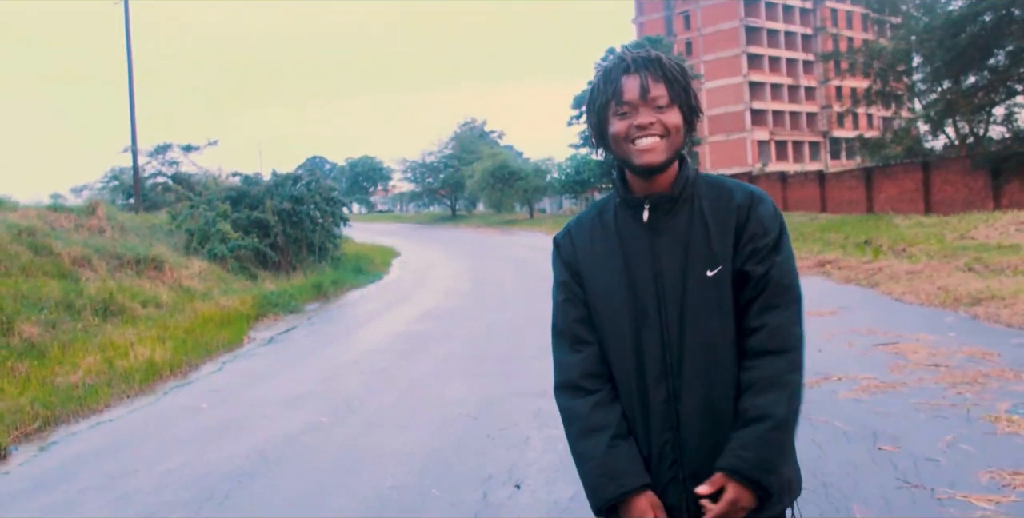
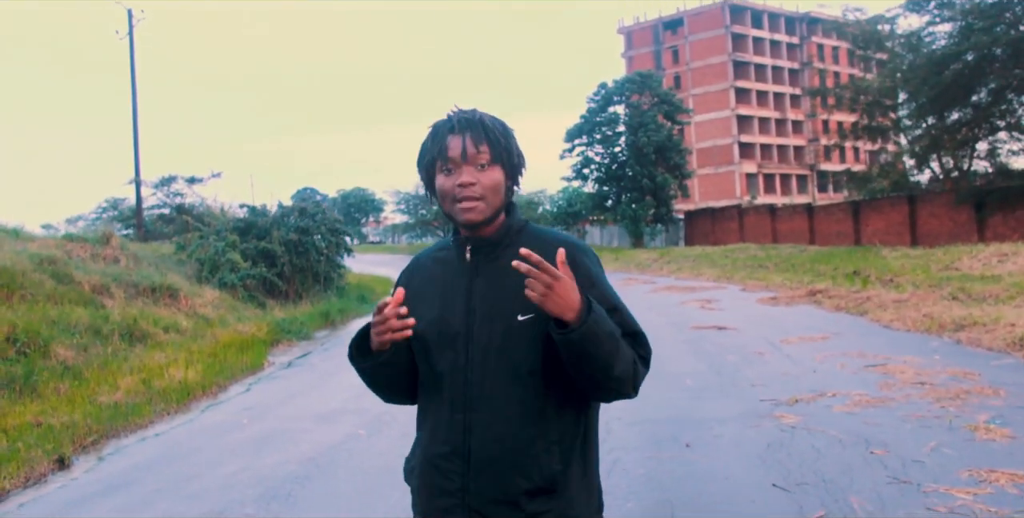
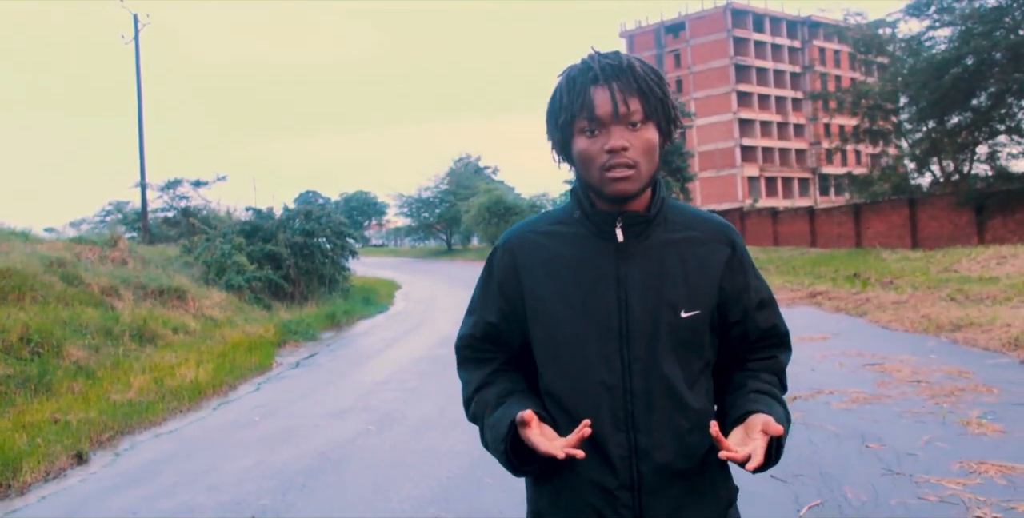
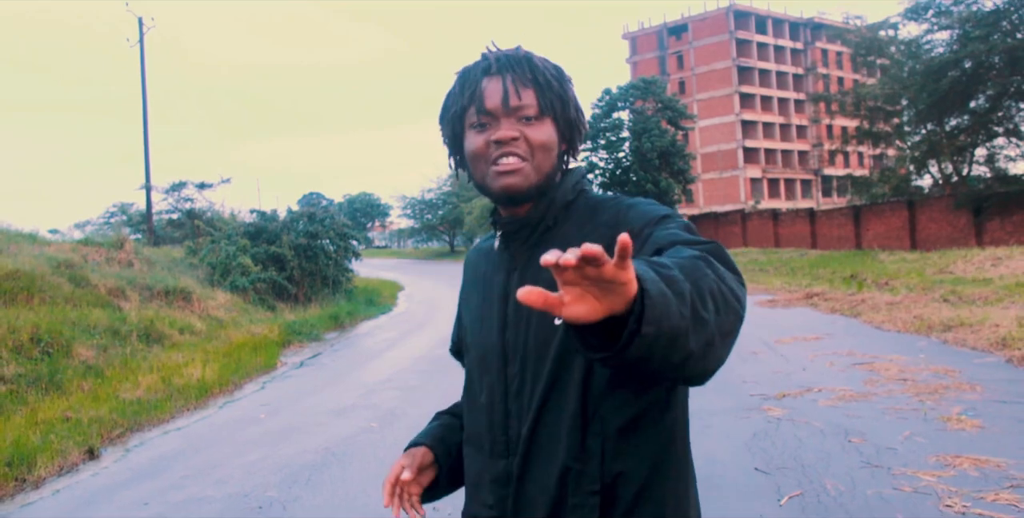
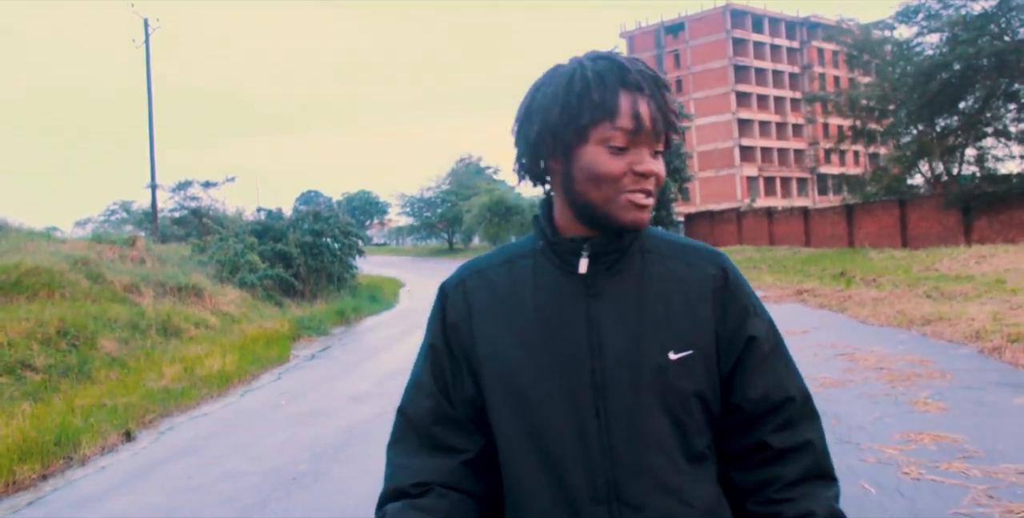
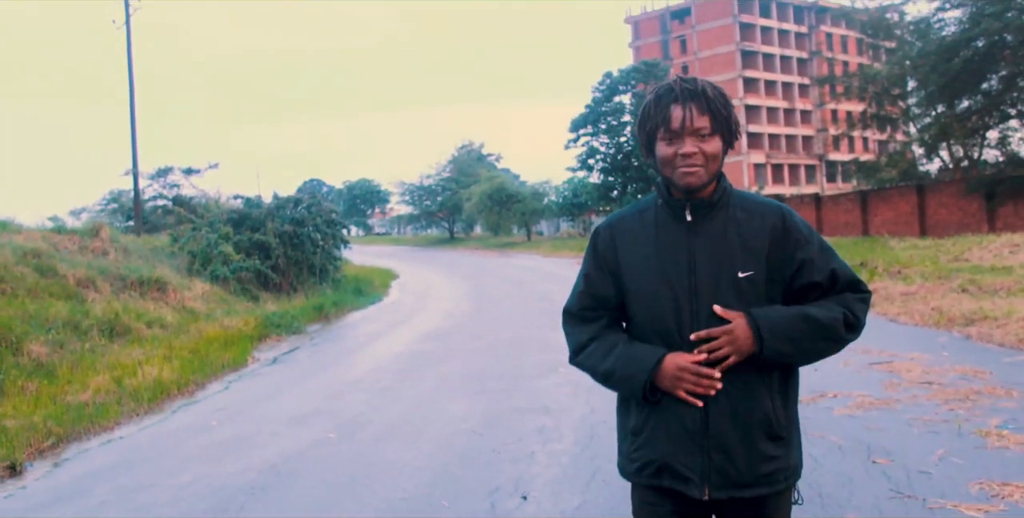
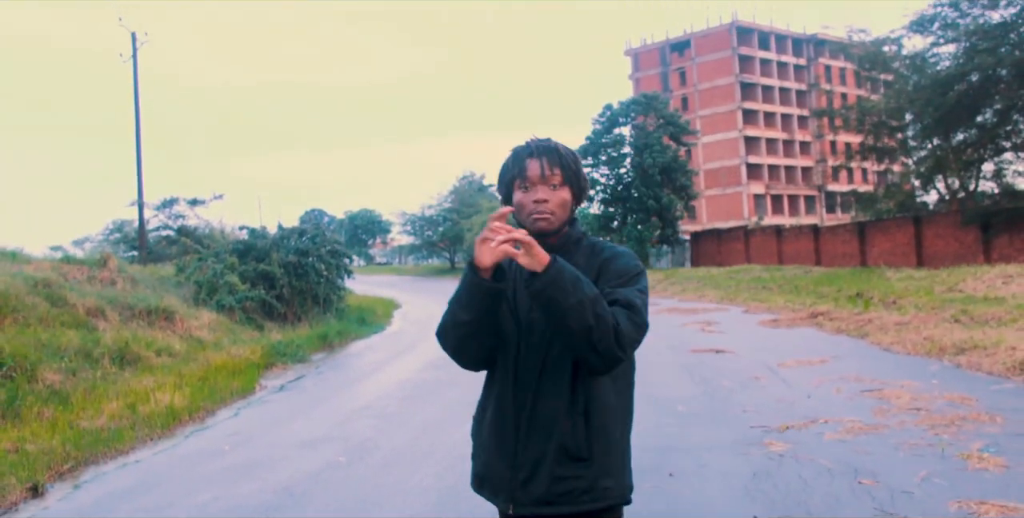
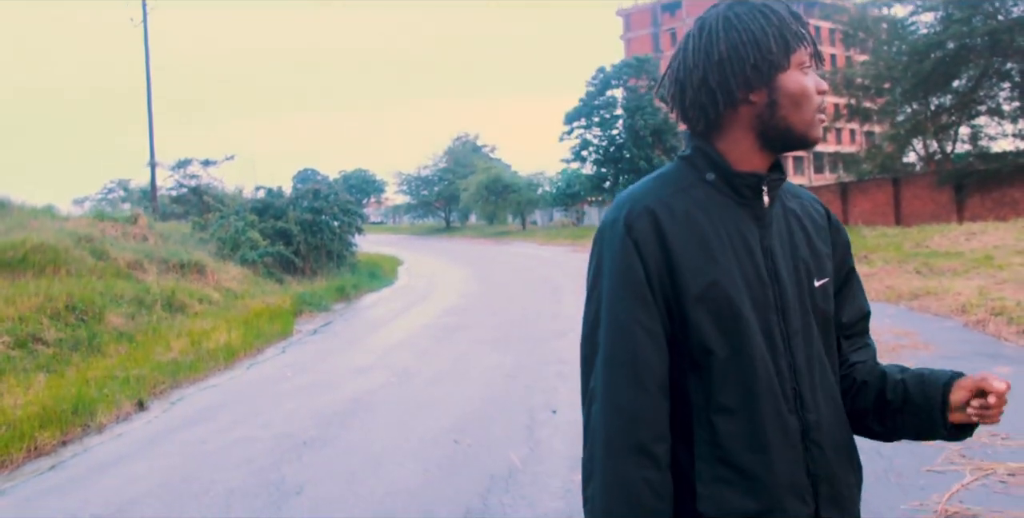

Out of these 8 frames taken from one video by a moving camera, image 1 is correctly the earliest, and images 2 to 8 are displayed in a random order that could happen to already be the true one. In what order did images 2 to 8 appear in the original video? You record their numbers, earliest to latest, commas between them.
6, 7, 2, 3, 4, 5, 8
